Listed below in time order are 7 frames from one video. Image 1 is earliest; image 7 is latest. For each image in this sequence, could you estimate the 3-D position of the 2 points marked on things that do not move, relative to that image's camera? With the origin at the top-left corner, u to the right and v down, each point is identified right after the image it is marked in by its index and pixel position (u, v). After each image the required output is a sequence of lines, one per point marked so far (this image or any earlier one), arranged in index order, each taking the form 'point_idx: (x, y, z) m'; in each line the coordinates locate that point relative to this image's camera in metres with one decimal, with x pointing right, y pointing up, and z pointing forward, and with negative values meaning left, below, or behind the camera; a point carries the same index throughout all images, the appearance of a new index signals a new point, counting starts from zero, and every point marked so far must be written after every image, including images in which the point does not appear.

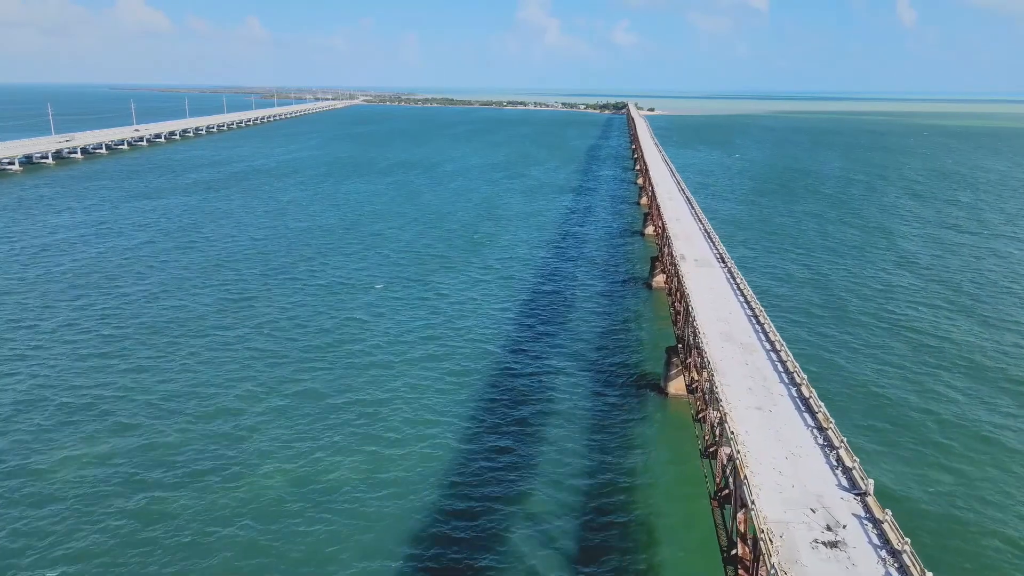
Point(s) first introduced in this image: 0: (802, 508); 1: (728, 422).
0: (+5.6, -4.2, +14.2) m
1: (+5.2, -3.2, +17.6) m
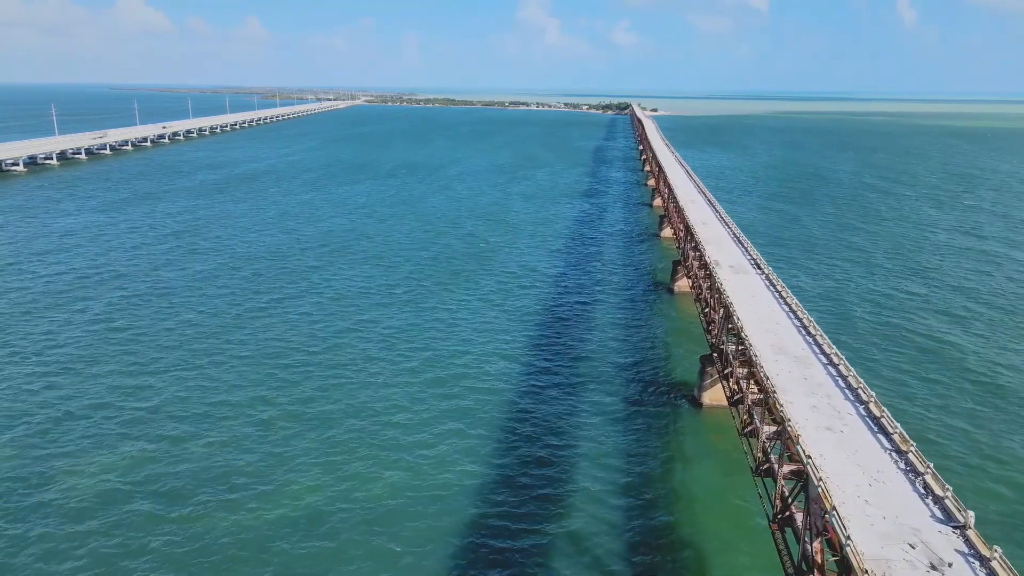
0: (+6.8, -4.5, +13.1) m
1: (+6.5, -3.5, +16.5) m
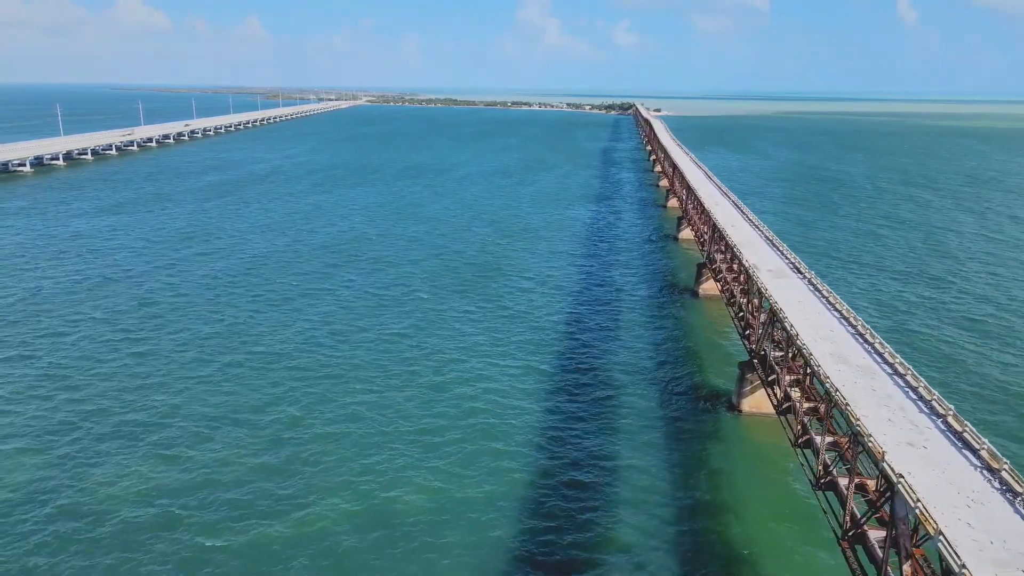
0: (+8.3, -4.7, +12.3) m
1: (+8.0, -3.7, +15.8) m
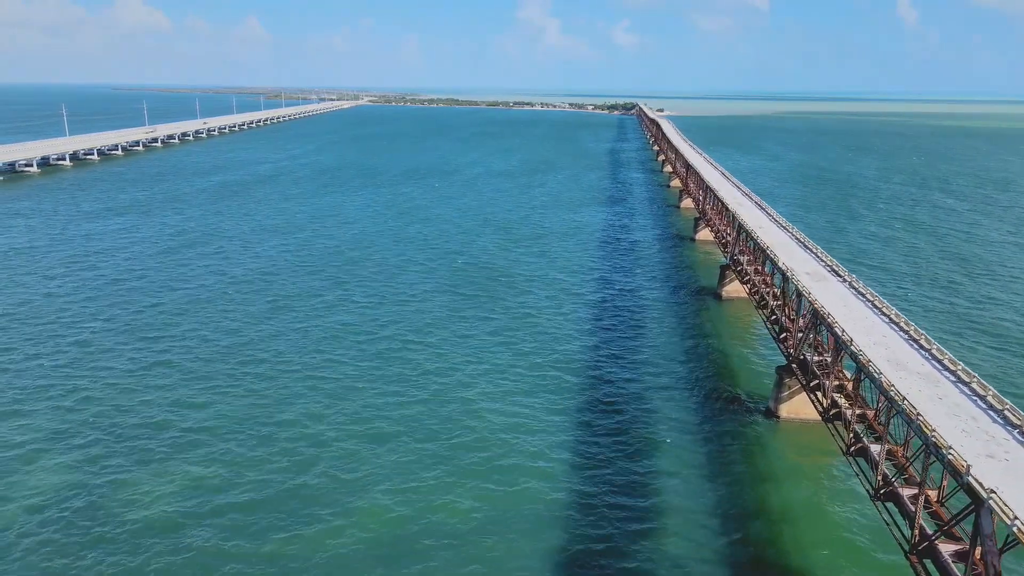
0: (+9.7, -4.9, +11.7) m
1: (+9.4, -3.8, +15.2) m
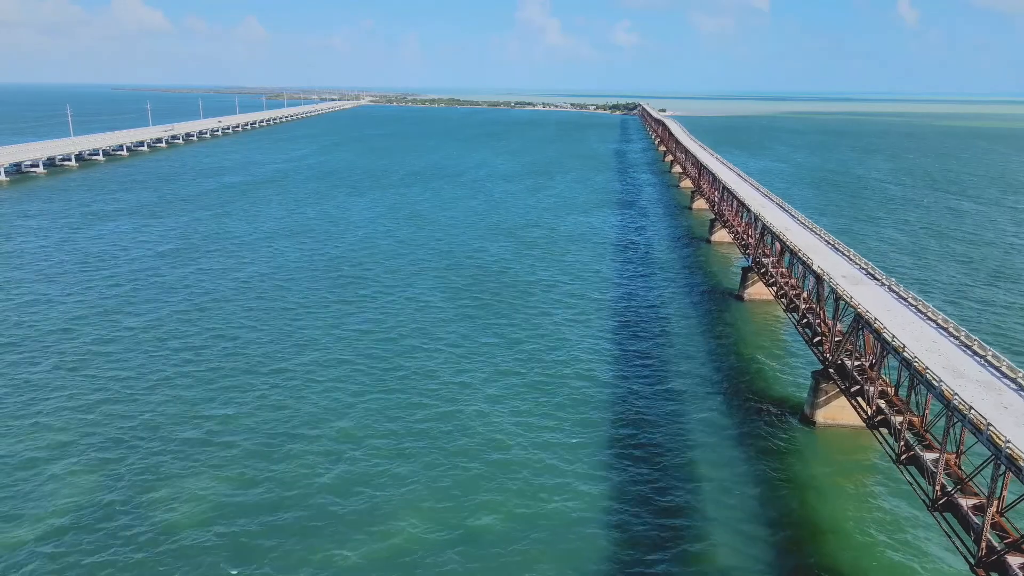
0: (+11.1, -5.0, +11.2) m
1: (+10.7, -4.0, +14.6) m
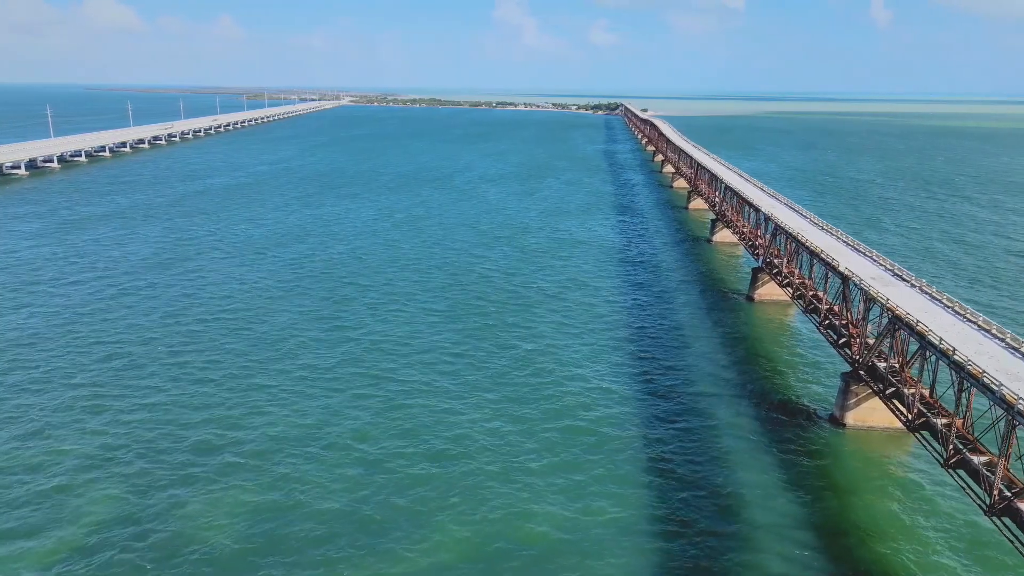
0: (+12.8, -5.1, +10.9) m
1: (+12.3, -4.0, +14.4) m
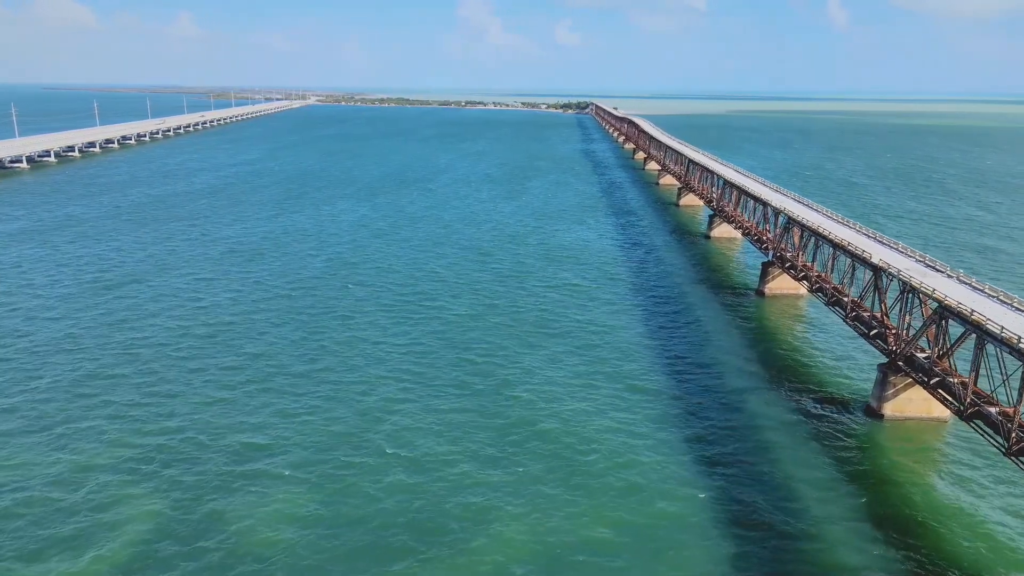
0: (+15.3, -4.7, +11.0) m
1: (+14.6, -3.7, +14.4) m
